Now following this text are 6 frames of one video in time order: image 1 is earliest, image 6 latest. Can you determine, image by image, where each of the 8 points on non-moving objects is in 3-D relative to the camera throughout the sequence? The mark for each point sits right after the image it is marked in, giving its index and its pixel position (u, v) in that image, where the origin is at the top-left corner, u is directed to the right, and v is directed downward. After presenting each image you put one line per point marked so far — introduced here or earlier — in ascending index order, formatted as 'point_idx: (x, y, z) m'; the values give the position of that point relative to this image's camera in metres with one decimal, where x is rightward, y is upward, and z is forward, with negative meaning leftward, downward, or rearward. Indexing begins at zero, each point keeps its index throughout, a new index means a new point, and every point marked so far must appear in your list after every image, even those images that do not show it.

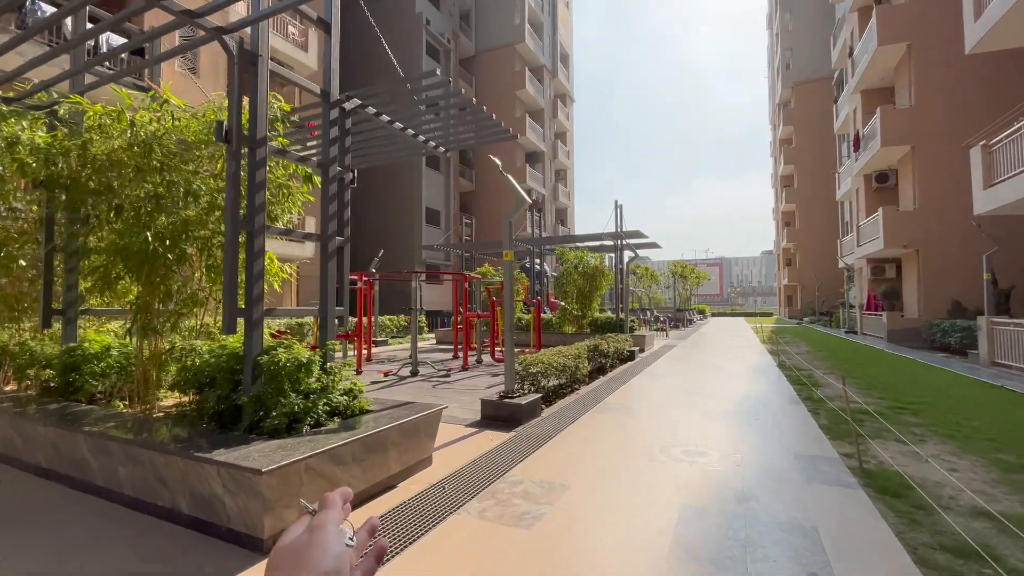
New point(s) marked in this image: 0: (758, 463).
0: (+2.2, -1.6, +4.1) m
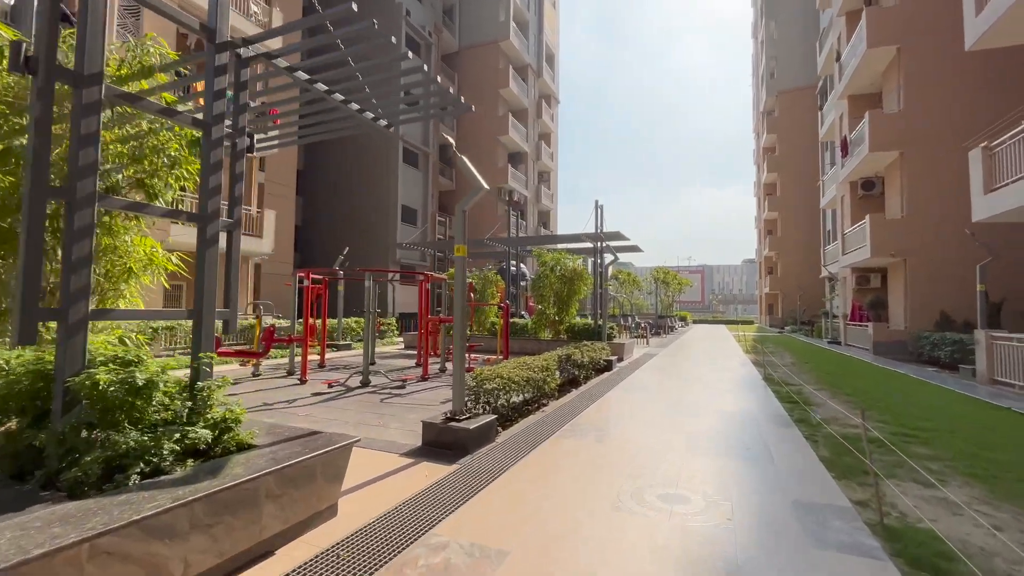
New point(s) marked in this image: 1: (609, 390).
0: (+1.7, -1.6, +3.2) m
1: (+1.8, -1.9, +8.4) m
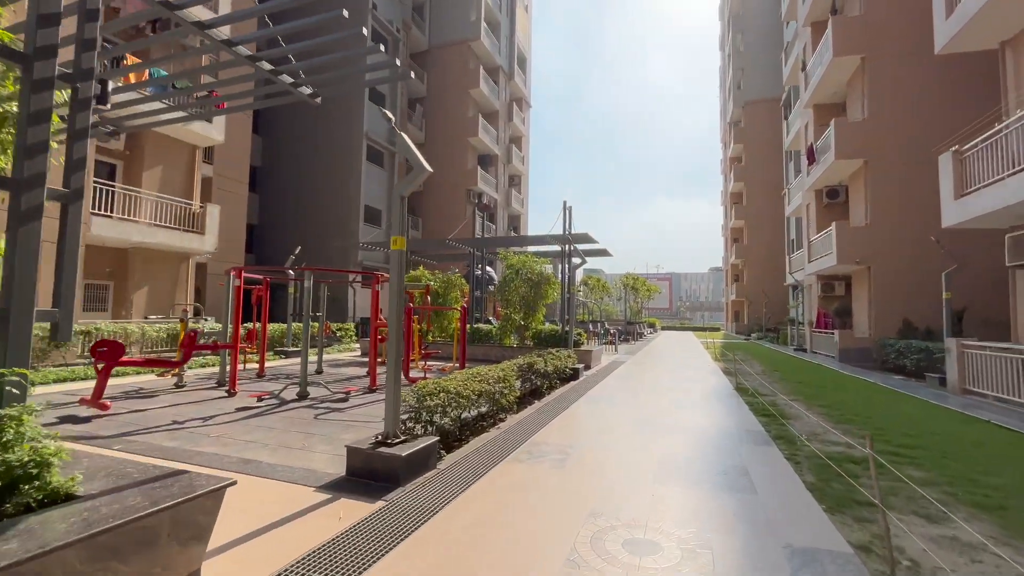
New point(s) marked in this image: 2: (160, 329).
0: (+1.3, -1.6, +2.6) m
1: (+1.1, -1.9, +7.8) m
2: (-8.4, -1.0, +10.9) m
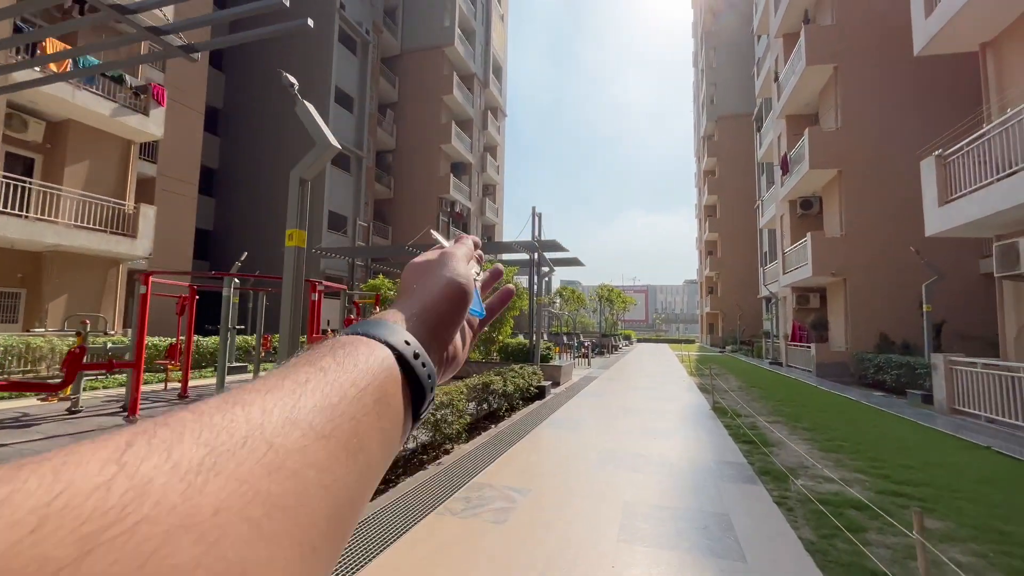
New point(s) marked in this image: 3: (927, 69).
0: (+0.8, -1.6, +1.8) m
1: (+0.3, -2.1, +6.9) m
2: (-9.3, -1.2, +9.6) m
3: (+11.7, +6.1, +12.9) m
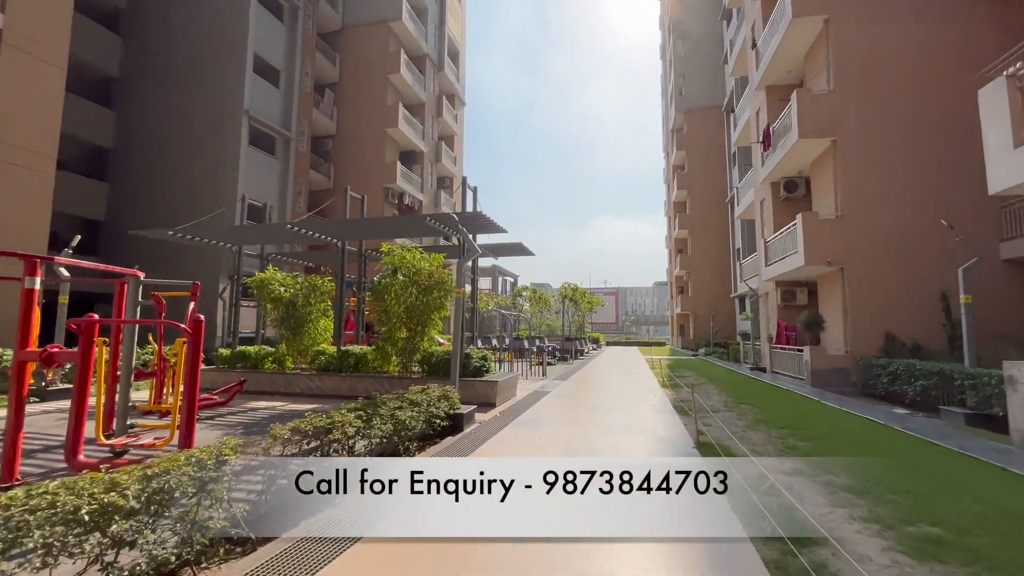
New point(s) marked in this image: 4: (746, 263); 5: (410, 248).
0: (-0.1, -1.4, -1.0) m
1: (-0.9, -1.9, +4.2) m
2: (-10.7, -1.1, +6.3) m
3: (+10.0, +6.3, +10.9) m
4: (+9.8, +1.1, +19.2) m
5: (-2.2, +0.9, +10.1) m
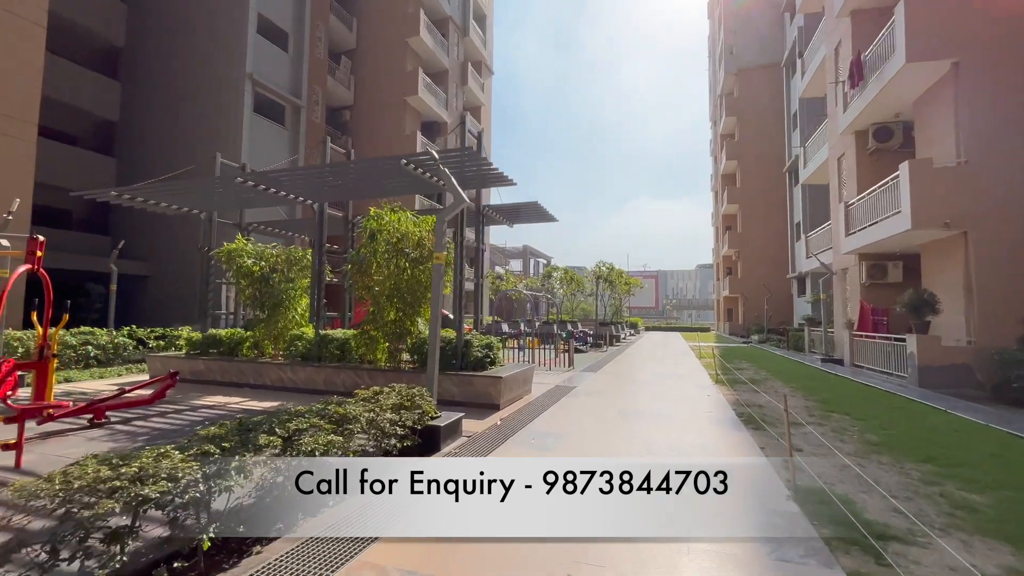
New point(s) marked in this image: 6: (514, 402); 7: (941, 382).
0: (-0.8, -1.2, -2.9) m
1: (-1.1, -1.6, +2.2) m
2: (-10.7, -0.7, +5.1) m
3: (+10.3, +6.9, +7.7) m
4: (+10.7, +1.9, +16.2) m
5: (-2.0, +1.4, +8.2) m
6: (+0.1, -1.9, +7.3) m
7: (+7.8, -1.7, +8.2) m
